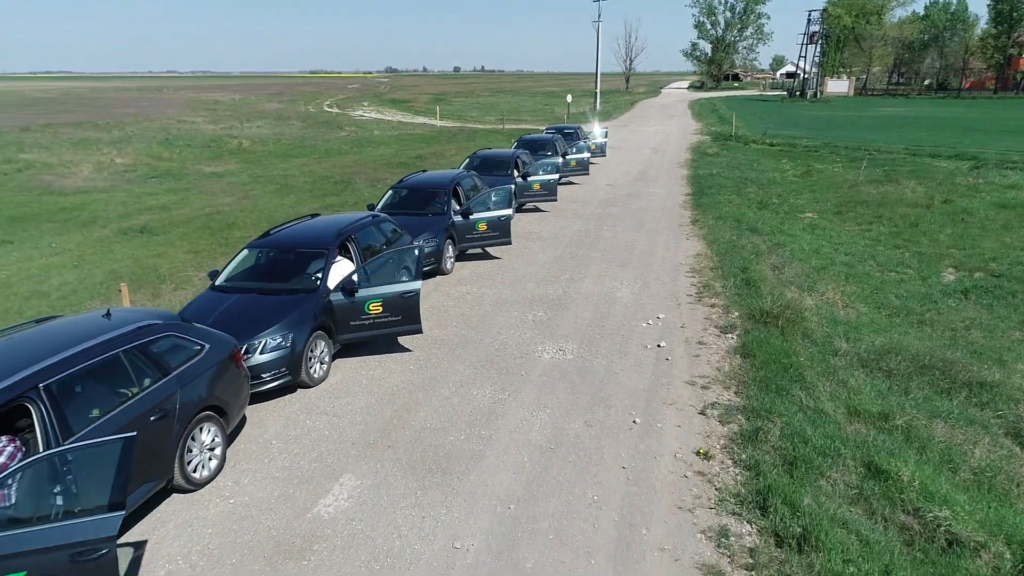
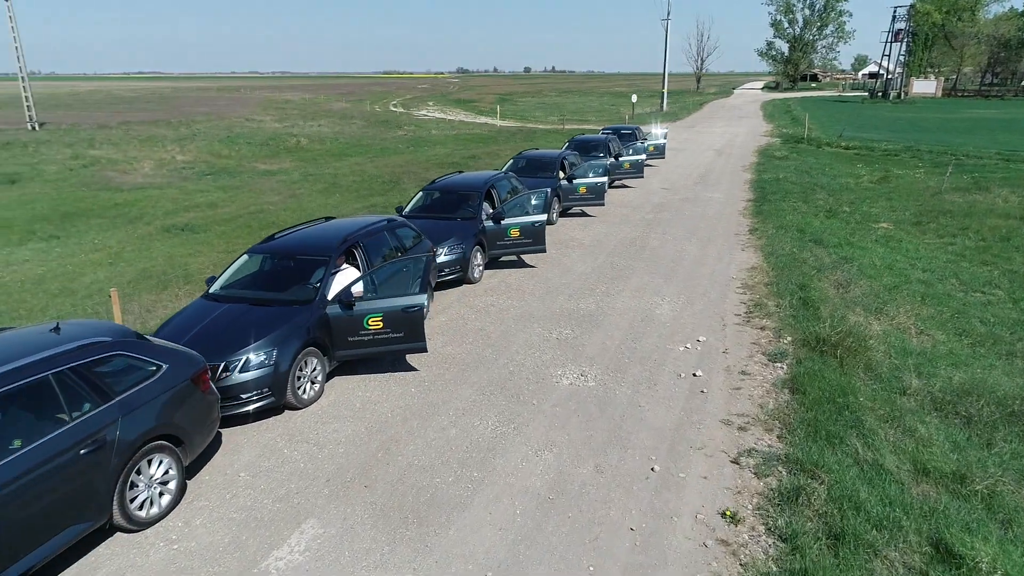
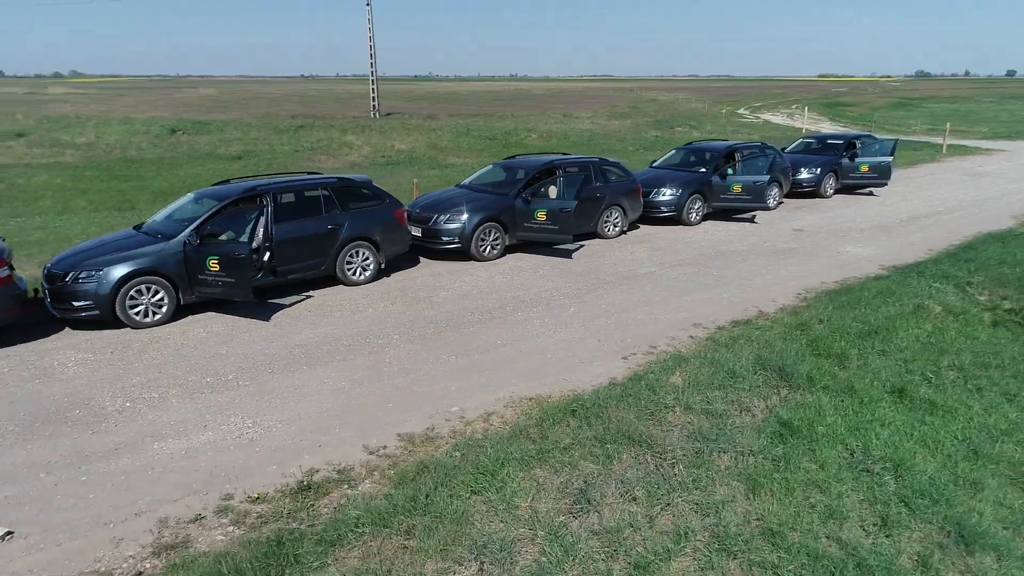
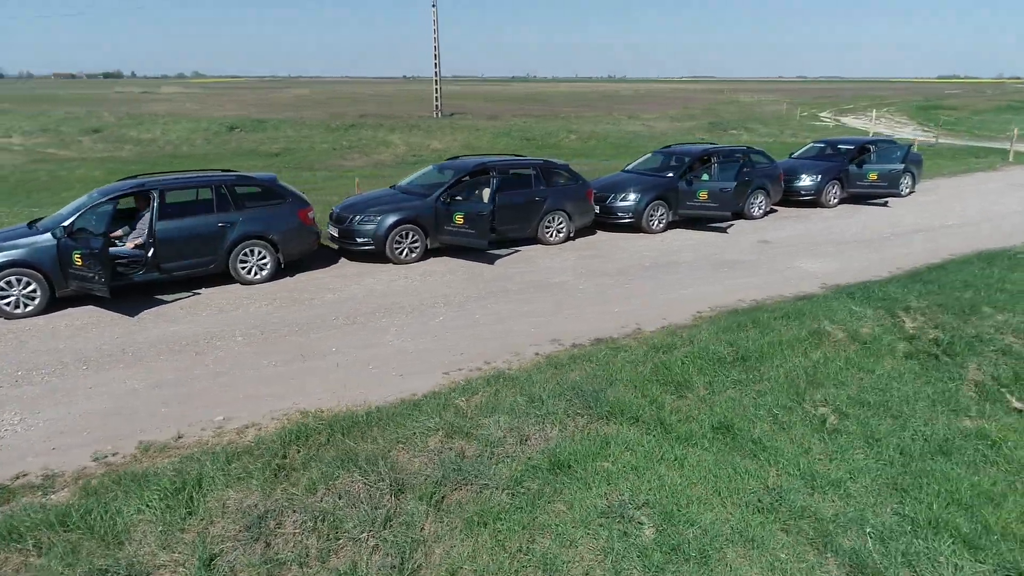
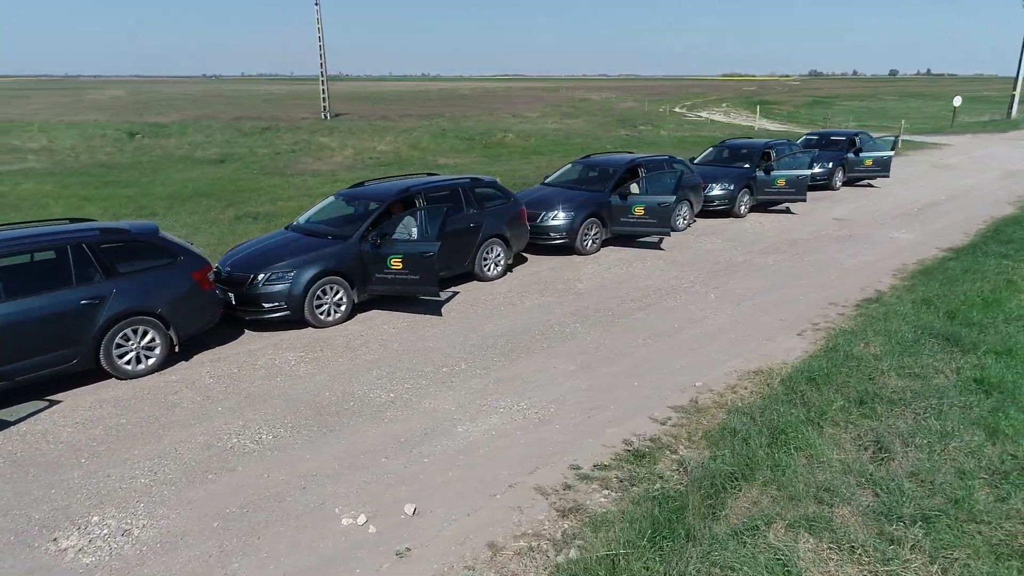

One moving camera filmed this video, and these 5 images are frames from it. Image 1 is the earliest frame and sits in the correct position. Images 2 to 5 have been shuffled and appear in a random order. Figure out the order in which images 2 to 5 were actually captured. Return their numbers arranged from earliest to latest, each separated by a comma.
2, 5, 3, 4
